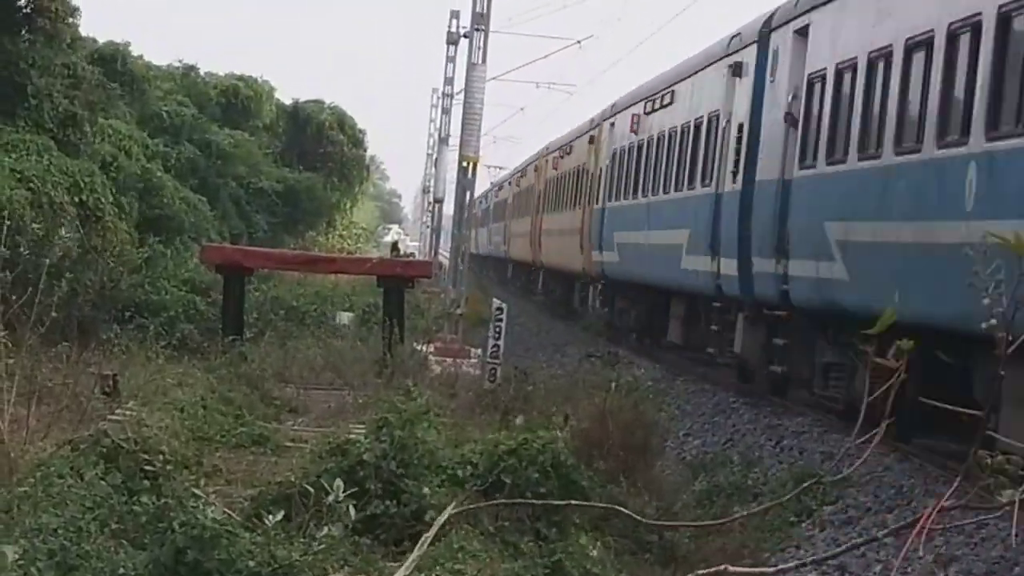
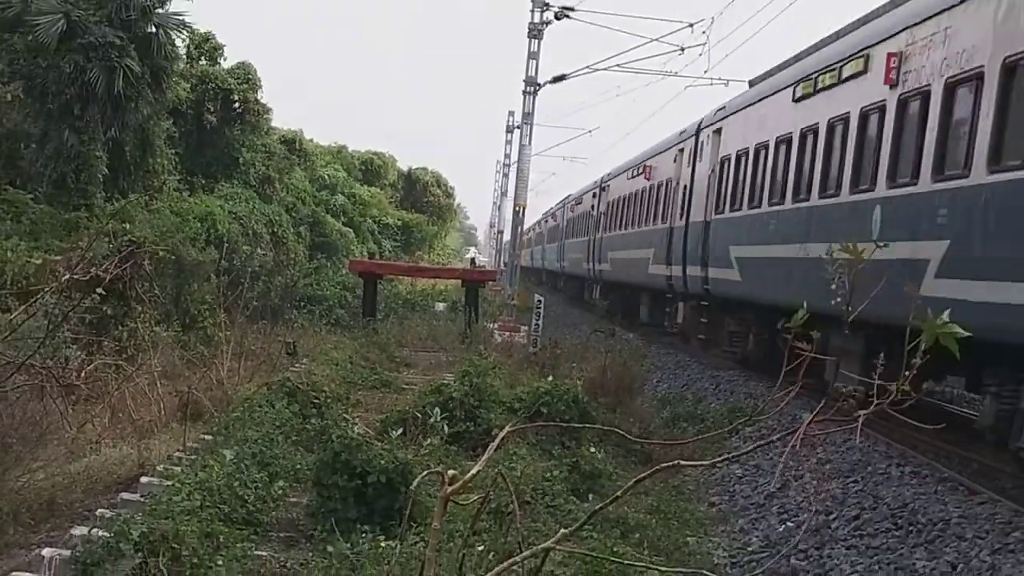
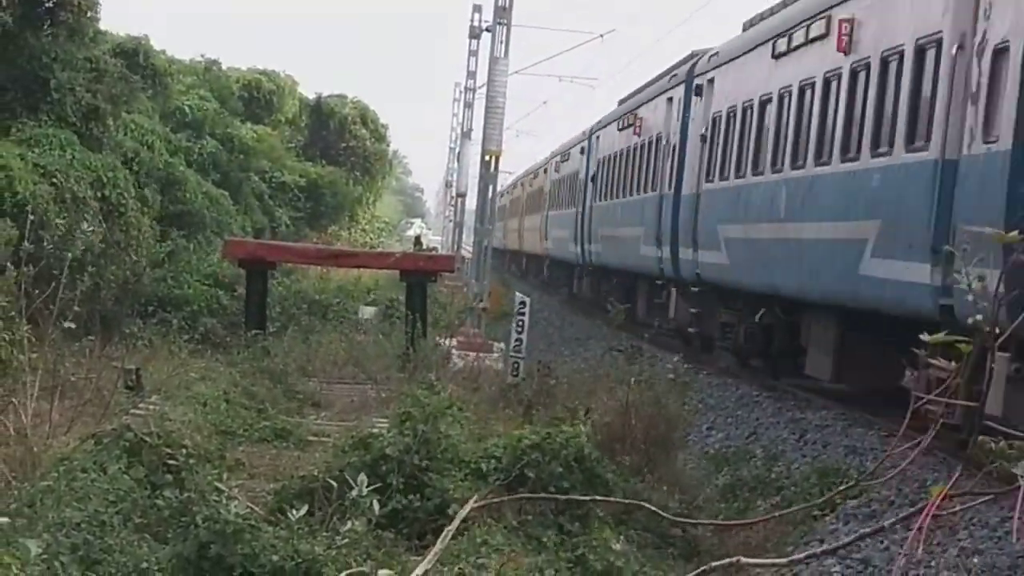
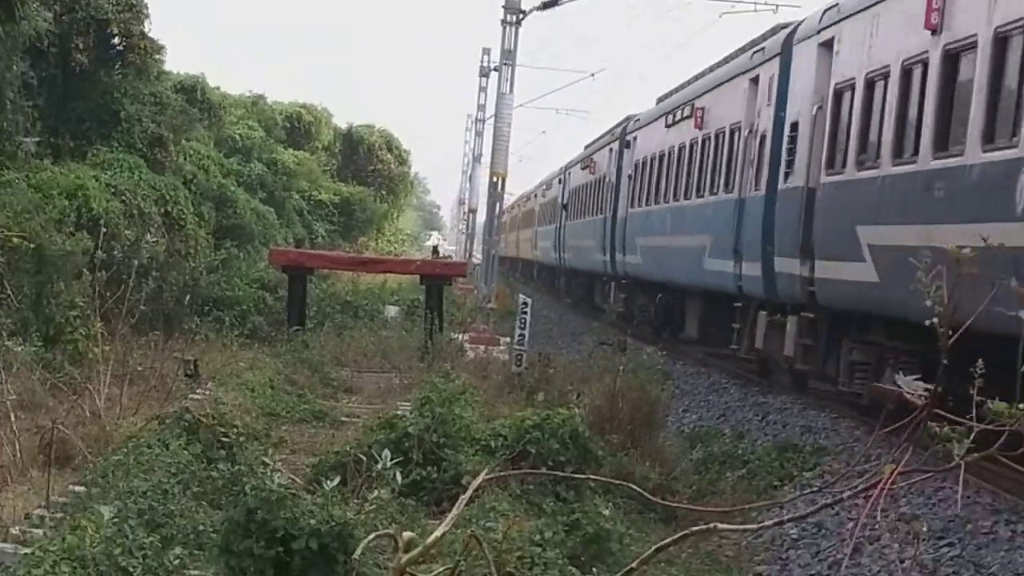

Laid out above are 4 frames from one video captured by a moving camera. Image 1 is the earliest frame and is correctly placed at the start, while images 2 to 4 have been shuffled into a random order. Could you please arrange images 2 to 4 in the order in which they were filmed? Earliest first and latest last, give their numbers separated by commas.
3, 4, 2
